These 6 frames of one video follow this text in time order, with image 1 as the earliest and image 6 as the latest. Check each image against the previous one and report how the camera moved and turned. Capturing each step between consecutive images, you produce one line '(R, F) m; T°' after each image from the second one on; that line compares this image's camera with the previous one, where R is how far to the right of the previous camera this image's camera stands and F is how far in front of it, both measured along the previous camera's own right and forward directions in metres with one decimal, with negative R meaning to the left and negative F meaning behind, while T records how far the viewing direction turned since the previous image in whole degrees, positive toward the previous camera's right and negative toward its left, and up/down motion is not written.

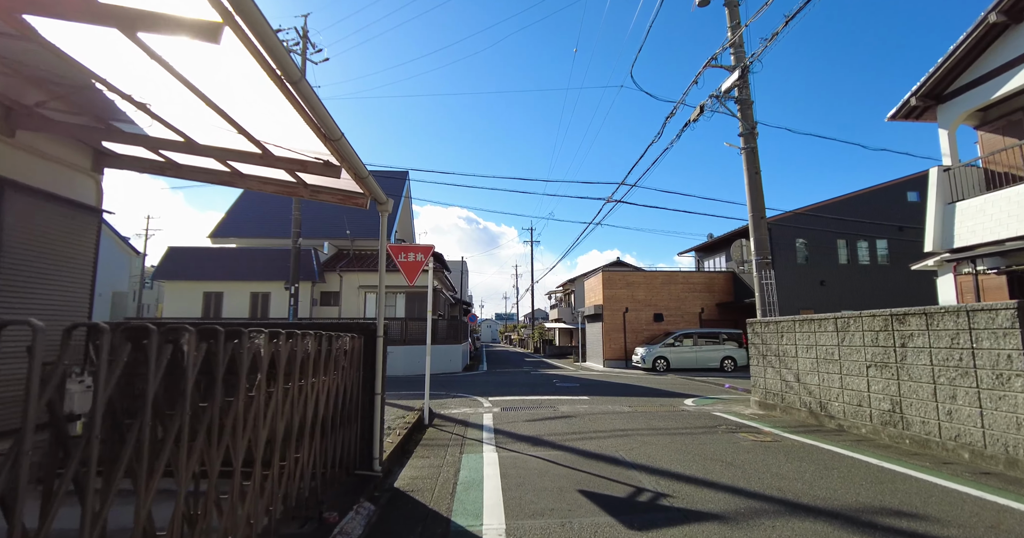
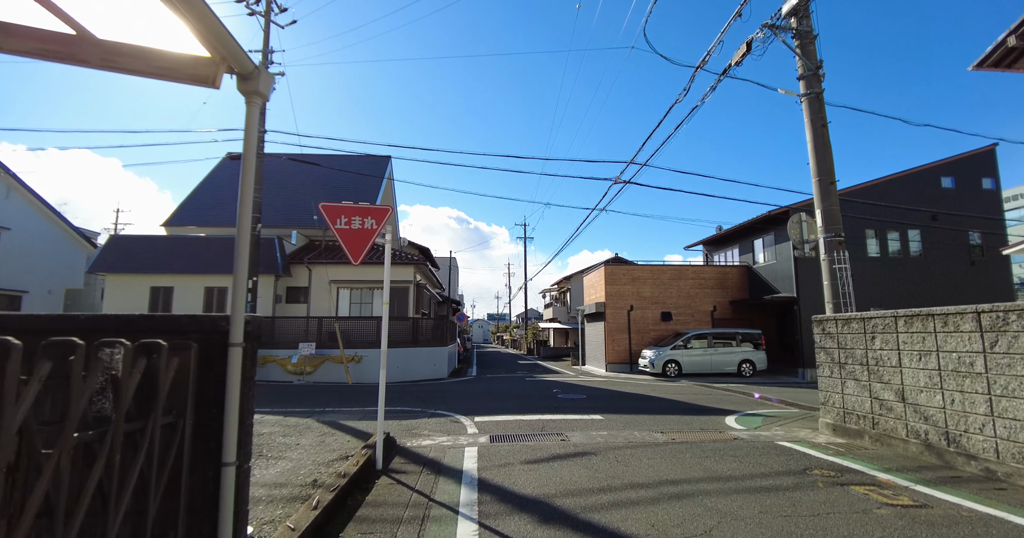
(0.0, +2.1) m; +1°
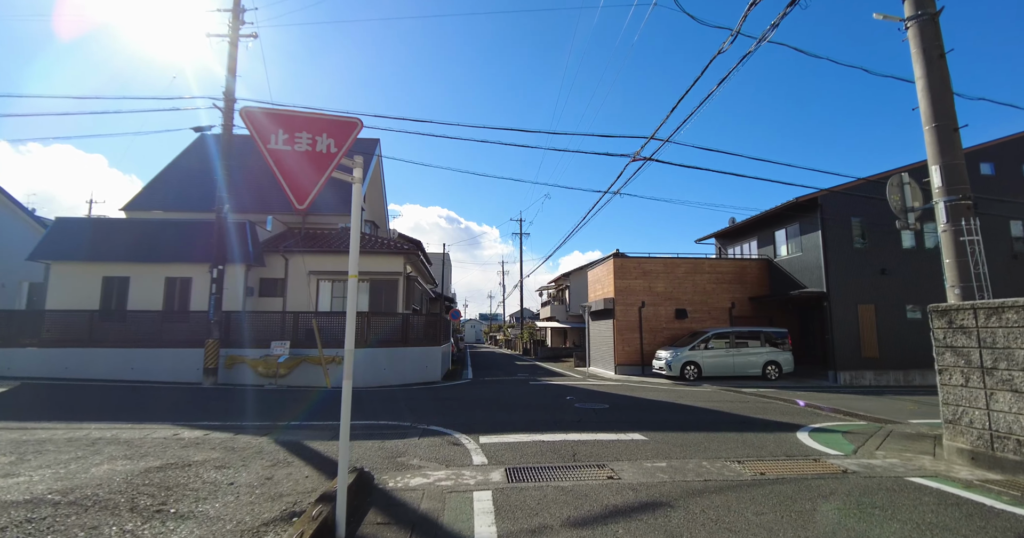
(-0.3, +1.7) m; +1°
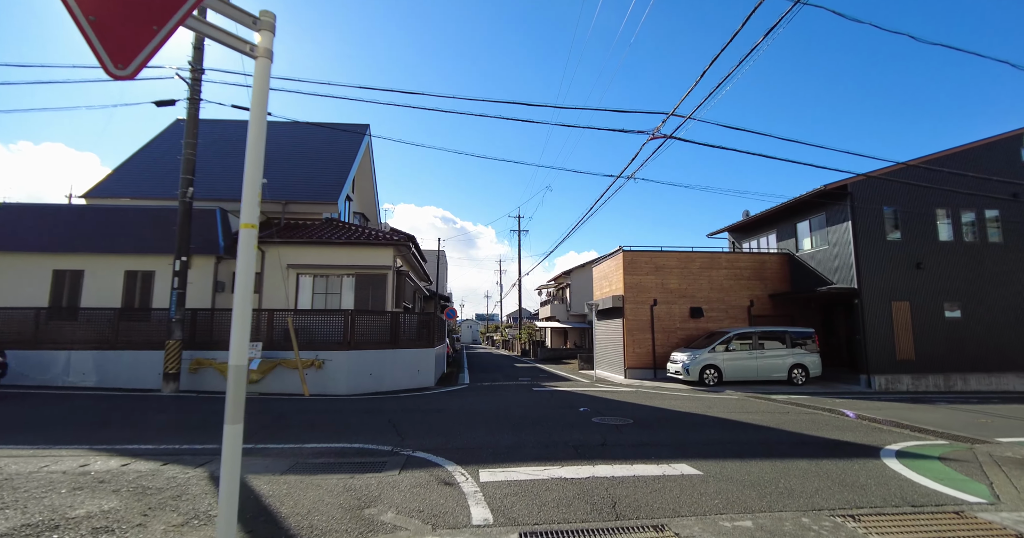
(-0.1, +1.4) m; 0°
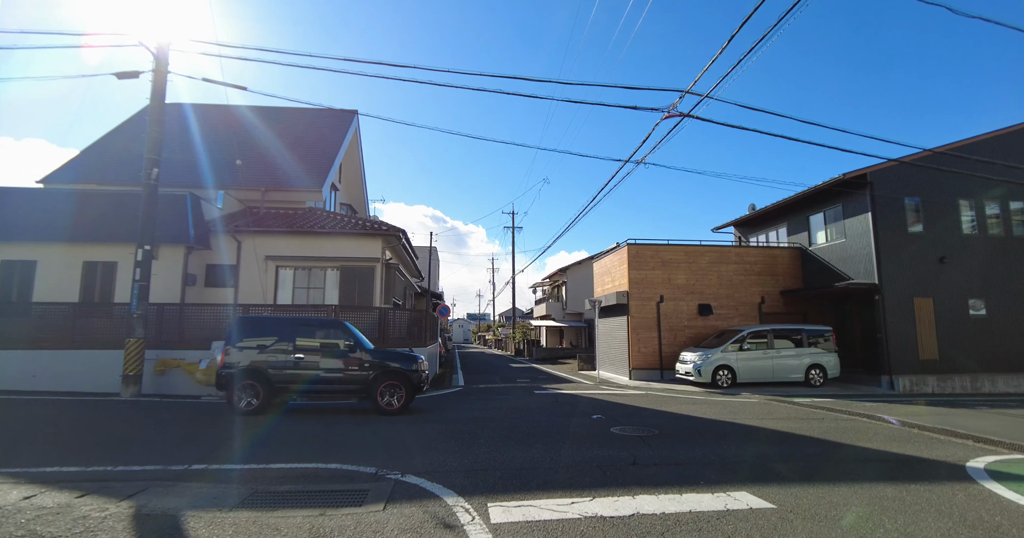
(-0.2, +1.0) m; +1°
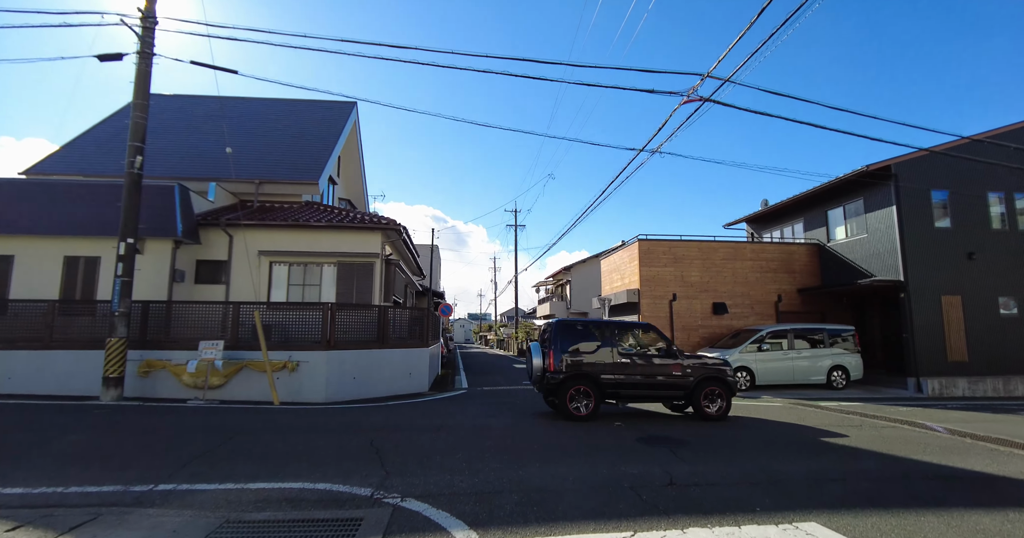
(-0.2, +0.7) m; 0°
